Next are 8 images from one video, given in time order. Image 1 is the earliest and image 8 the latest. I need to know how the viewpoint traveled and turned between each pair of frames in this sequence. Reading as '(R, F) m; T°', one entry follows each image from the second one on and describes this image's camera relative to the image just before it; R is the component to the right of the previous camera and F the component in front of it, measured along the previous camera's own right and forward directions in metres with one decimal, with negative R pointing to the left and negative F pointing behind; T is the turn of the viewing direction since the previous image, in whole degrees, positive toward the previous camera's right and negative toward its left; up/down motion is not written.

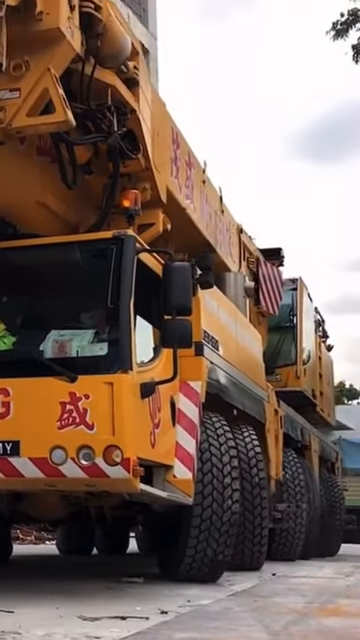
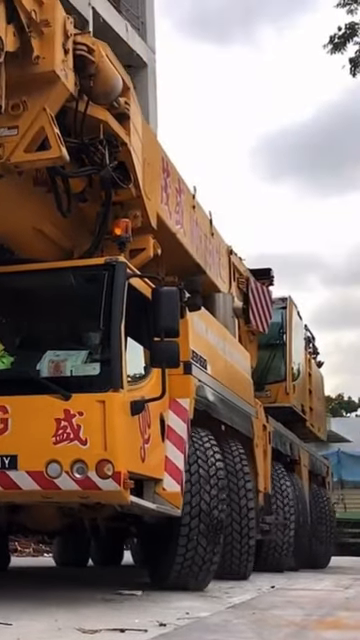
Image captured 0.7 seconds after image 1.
(0.0, -0.2) m; 0°
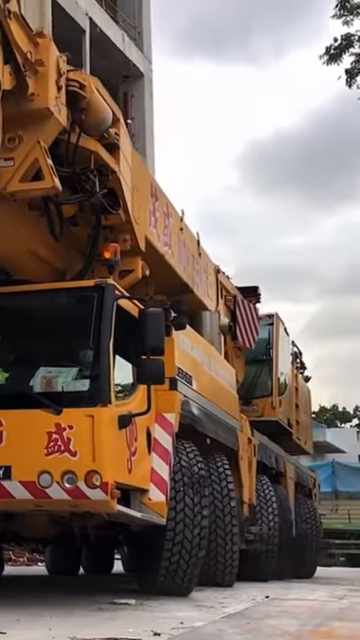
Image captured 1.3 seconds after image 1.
(0.0, -0.2) m; 0°
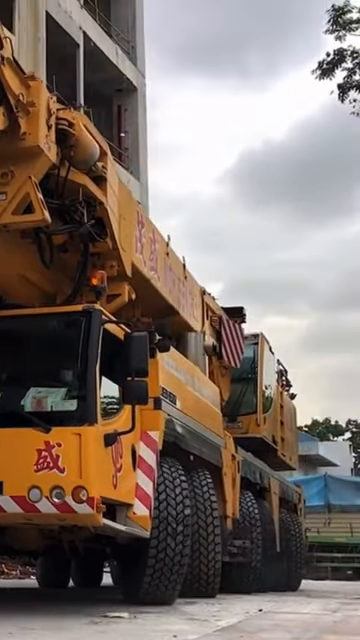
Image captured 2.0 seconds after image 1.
(0.0, -0.3) m; 0°
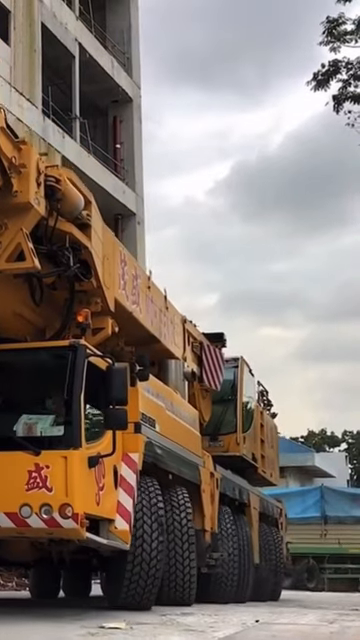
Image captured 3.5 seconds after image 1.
(+0.1, -0.5) m; 0°
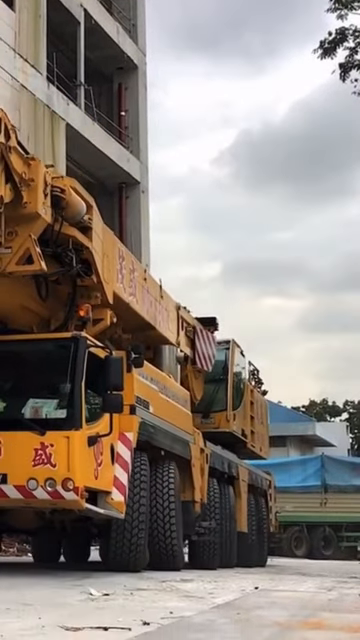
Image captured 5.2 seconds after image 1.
(+0.1, -0.6) m; 0°
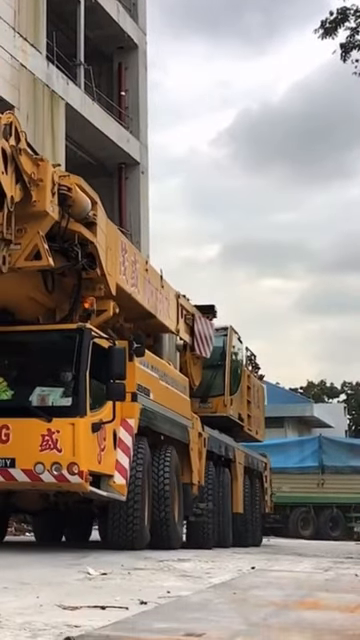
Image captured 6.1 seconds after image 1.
(0.0, -0.3) m; 0°
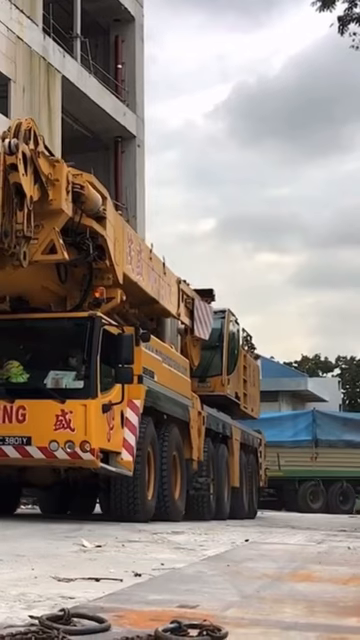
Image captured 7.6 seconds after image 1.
(-0.1, -0.5) m; 0°
